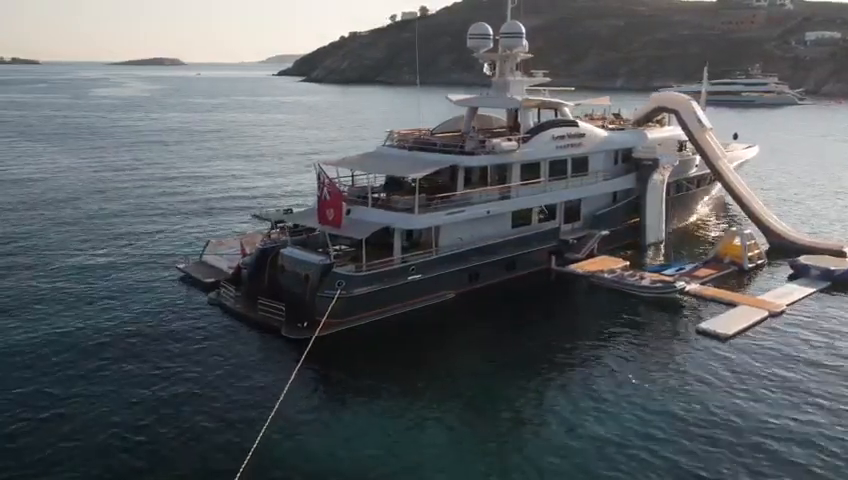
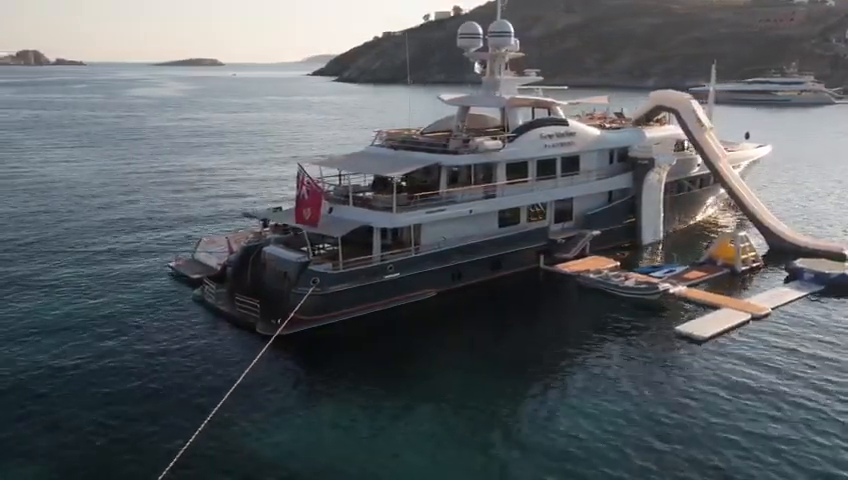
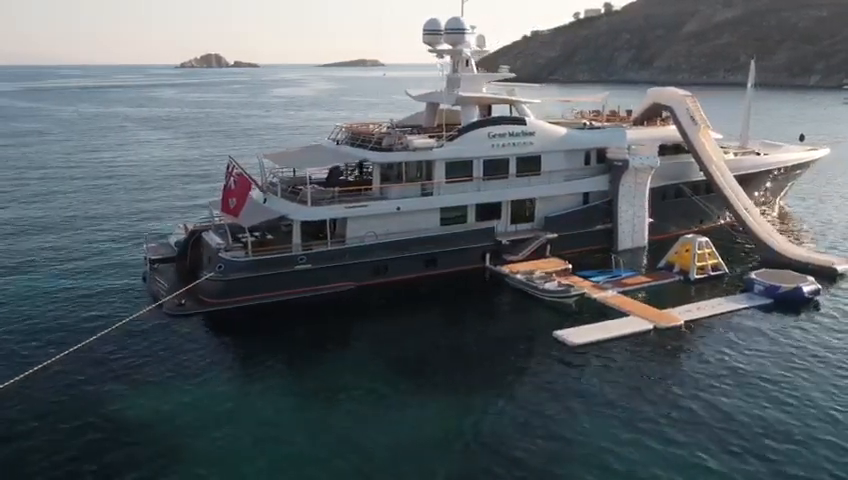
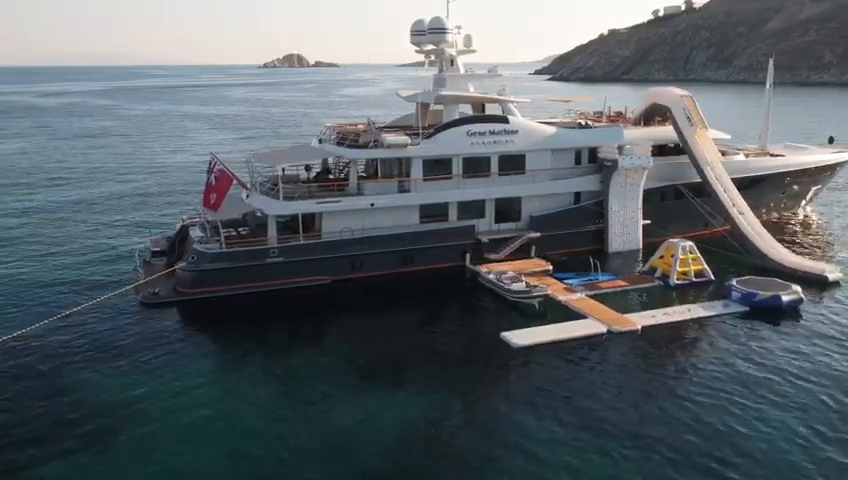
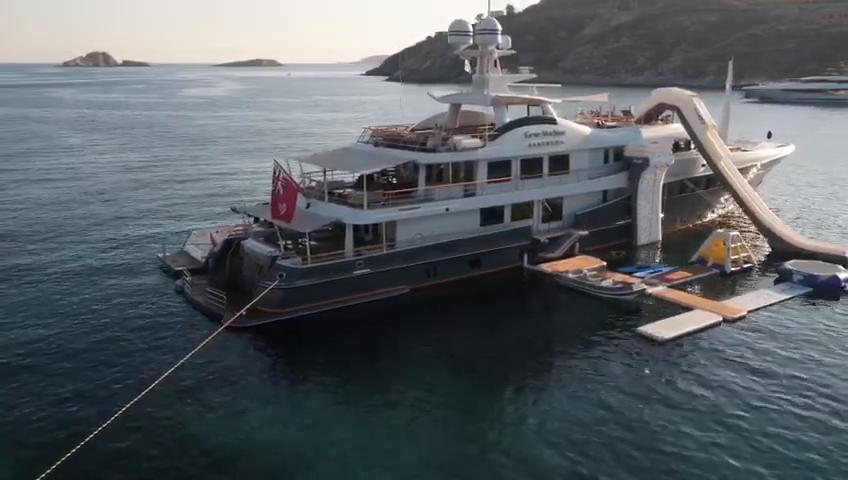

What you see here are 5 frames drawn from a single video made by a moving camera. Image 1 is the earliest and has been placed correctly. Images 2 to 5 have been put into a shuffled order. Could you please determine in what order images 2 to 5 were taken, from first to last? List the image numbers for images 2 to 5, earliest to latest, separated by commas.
2, 5, 3, 4
